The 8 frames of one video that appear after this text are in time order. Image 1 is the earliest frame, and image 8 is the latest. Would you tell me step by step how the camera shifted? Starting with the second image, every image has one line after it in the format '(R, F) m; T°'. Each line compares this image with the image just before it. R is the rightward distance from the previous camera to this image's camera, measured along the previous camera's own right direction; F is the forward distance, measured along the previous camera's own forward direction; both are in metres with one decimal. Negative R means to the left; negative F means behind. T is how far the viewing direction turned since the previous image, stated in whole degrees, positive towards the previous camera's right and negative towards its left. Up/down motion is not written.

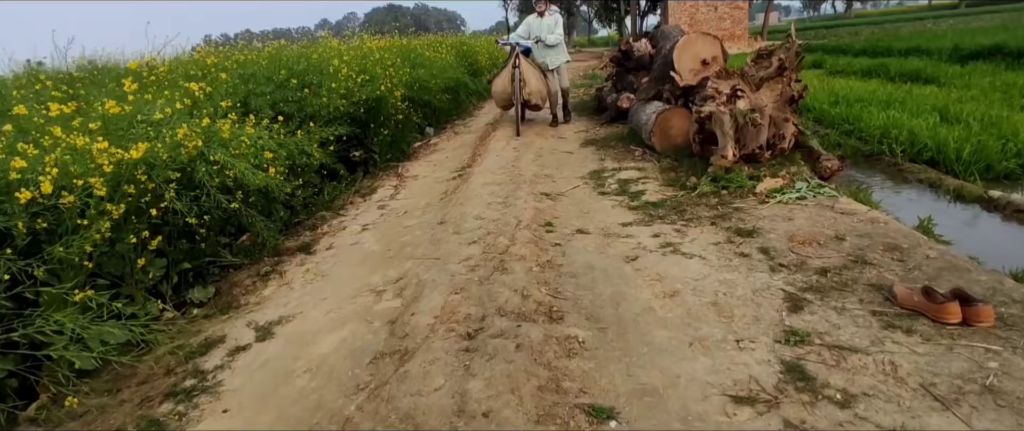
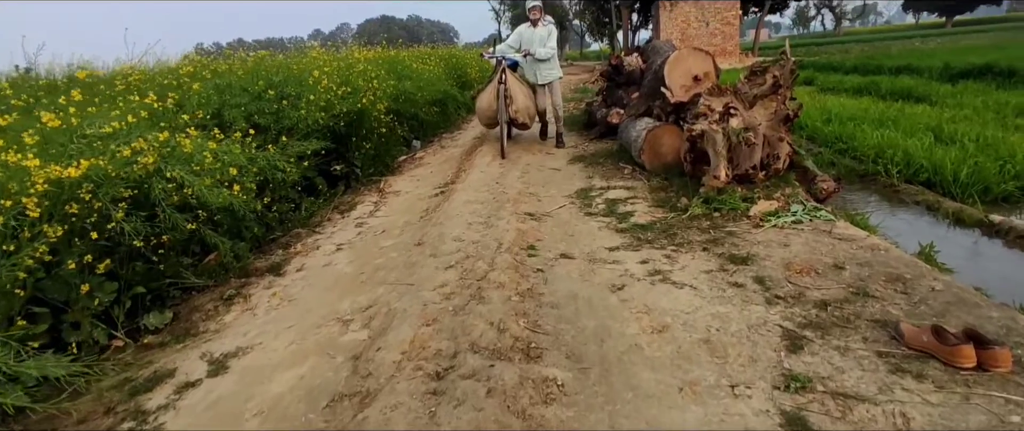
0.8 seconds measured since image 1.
(+0.1, +0.3) m; +1°
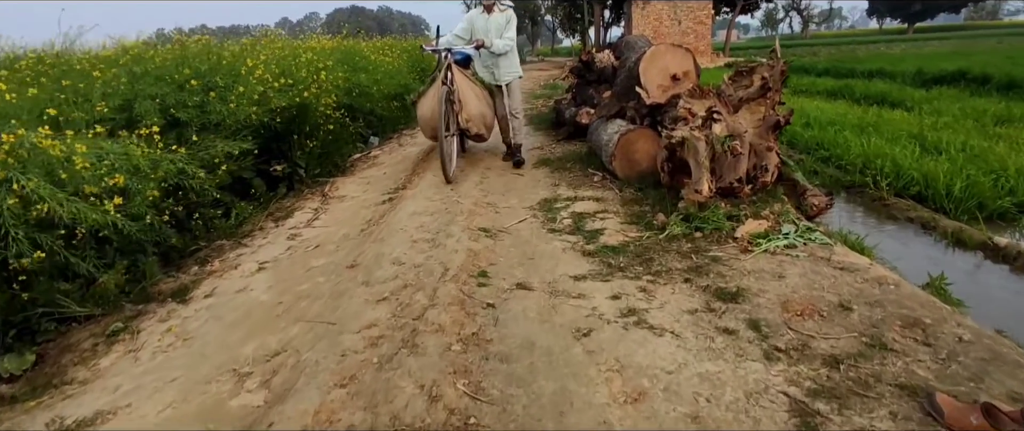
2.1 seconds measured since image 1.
(+0.1, +0.7) m; +3°
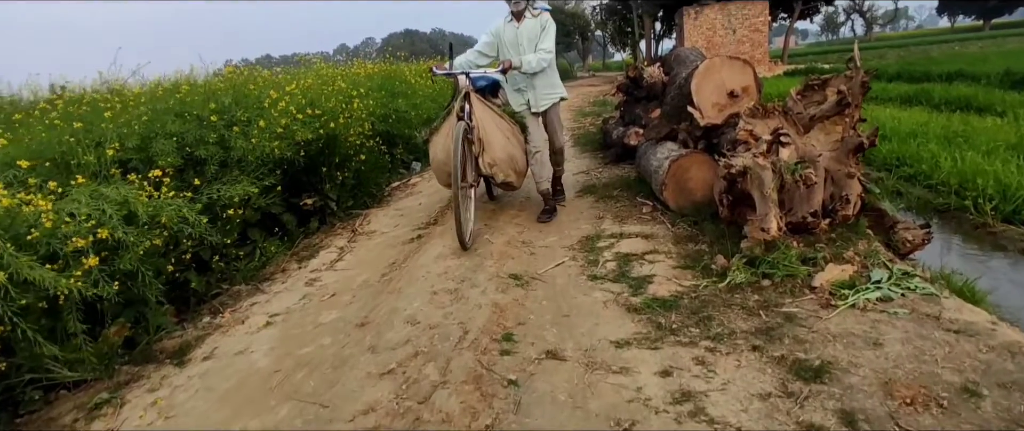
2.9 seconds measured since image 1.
(+0.1, +0.6) m; -5°
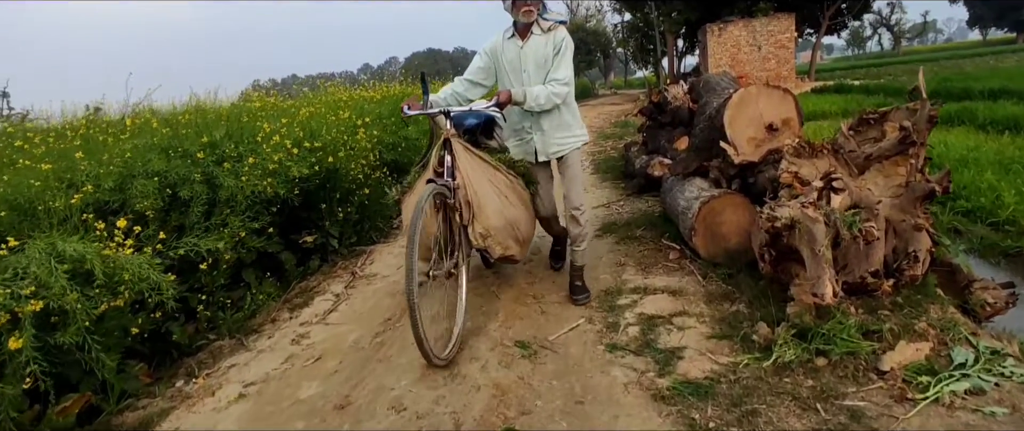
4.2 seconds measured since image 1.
(+0.1, +0.6) m; -2°
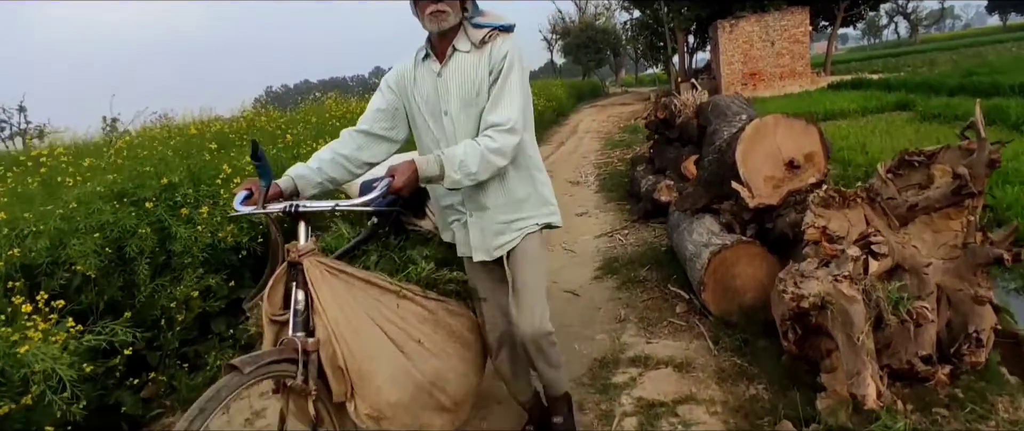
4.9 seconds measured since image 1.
(+0.2, +0.6) m; -1°
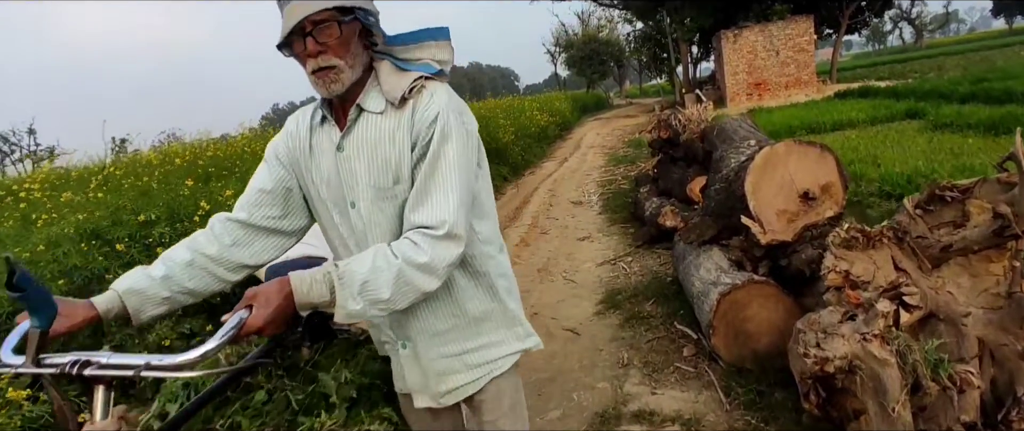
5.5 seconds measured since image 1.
(+0.1, +0.3) m; -1°
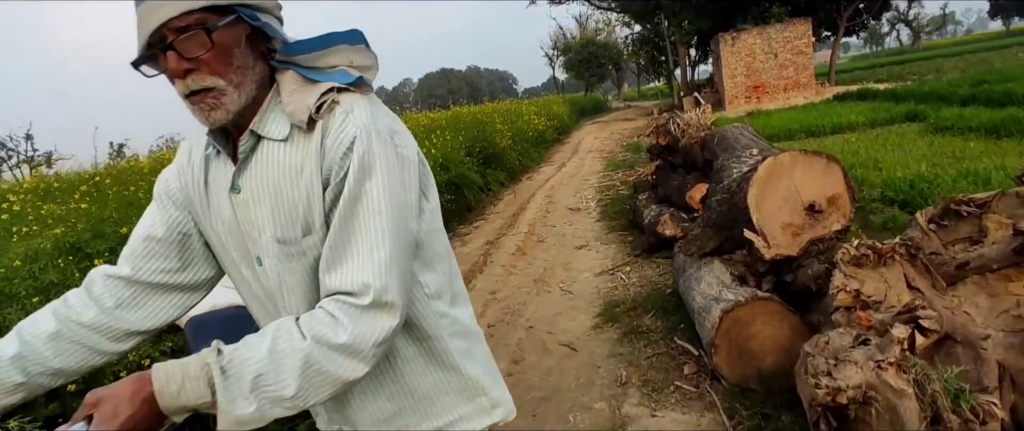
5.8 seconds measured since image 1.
(0.0, +0.2) m; 0°
